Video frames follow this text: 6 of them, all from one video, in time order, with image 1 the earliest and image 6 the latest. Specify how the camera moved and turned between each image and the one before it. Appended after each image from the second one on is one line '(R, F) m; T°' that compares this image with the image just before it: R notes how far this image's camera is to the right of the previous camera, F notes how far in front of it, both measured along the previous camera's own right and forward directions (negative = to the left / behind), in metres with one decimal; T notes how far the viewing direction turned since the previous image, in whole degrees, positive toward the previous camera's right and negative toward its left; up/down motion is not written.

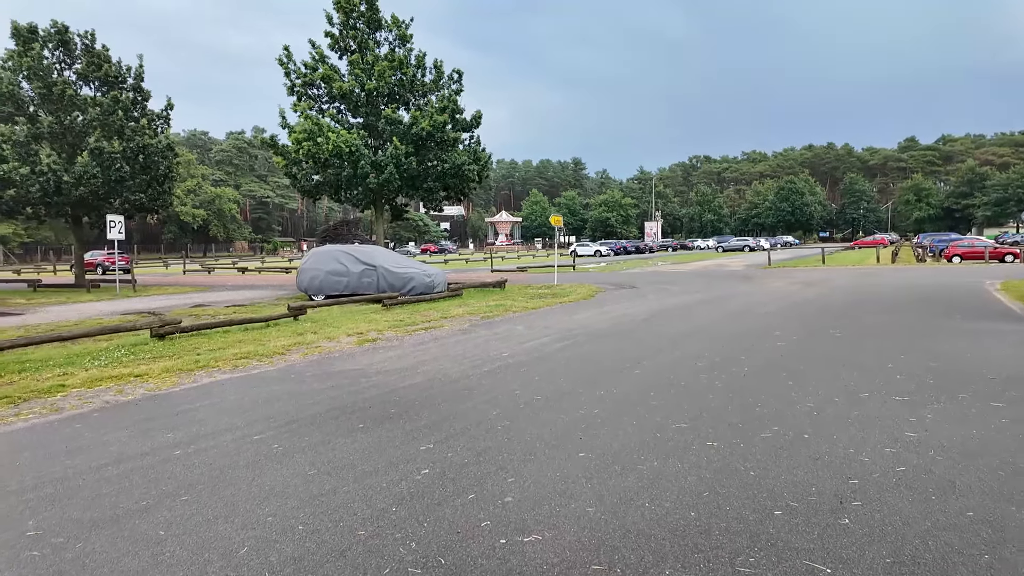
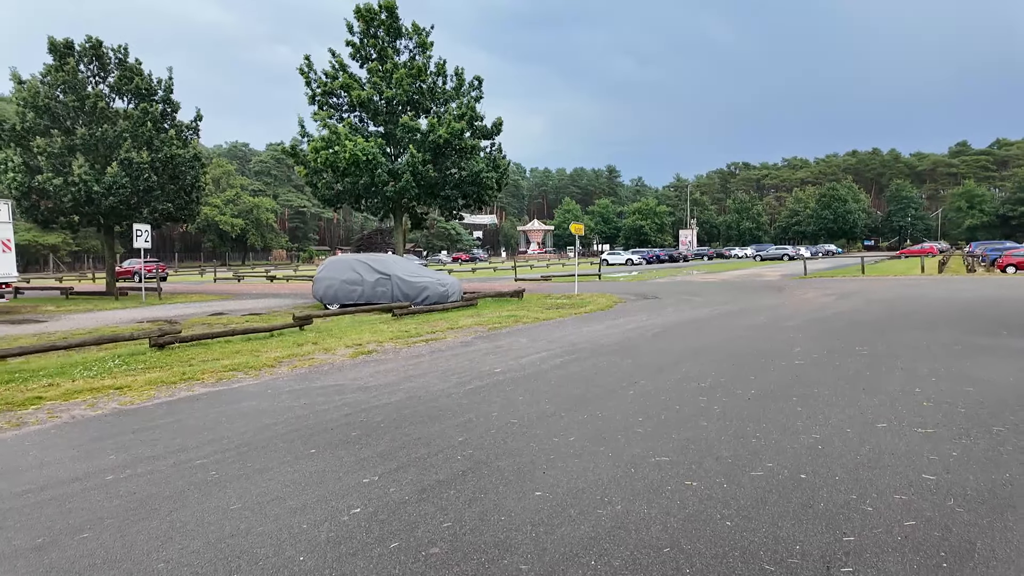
(+0.5, +0.5) m; -3°
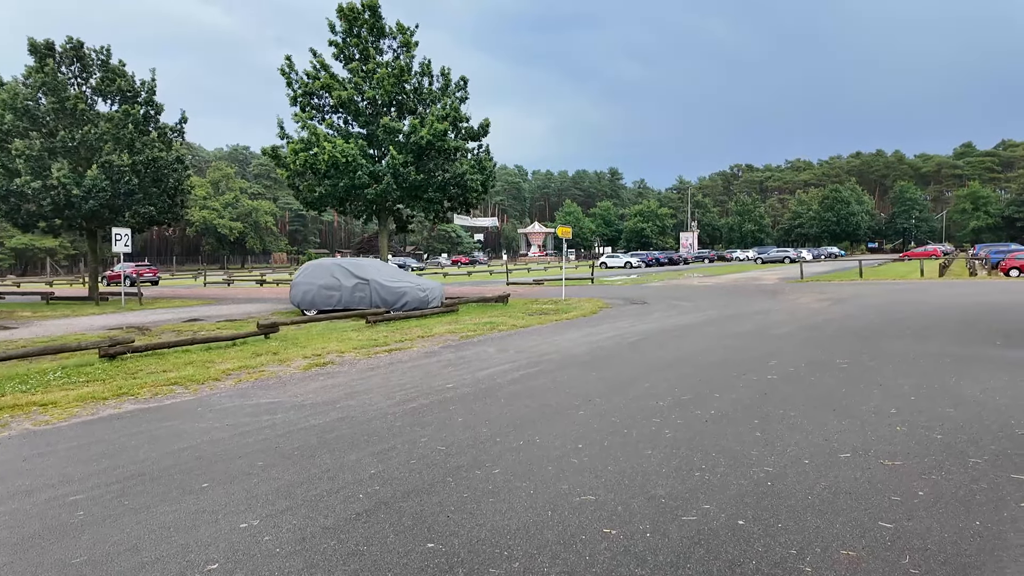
(+0.6, +0.5) m; 0°
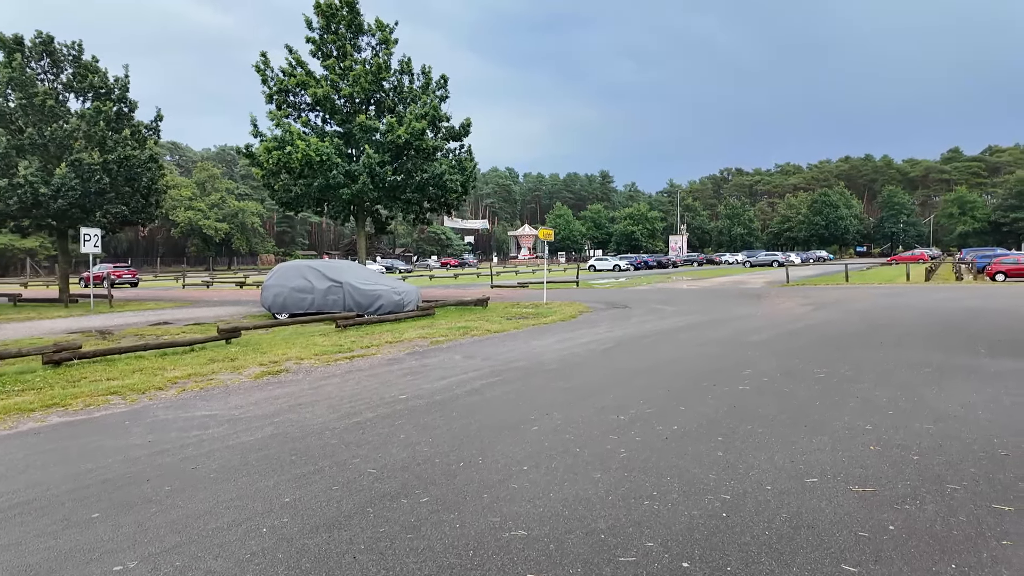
(+0.4, +0.4) m; +1°
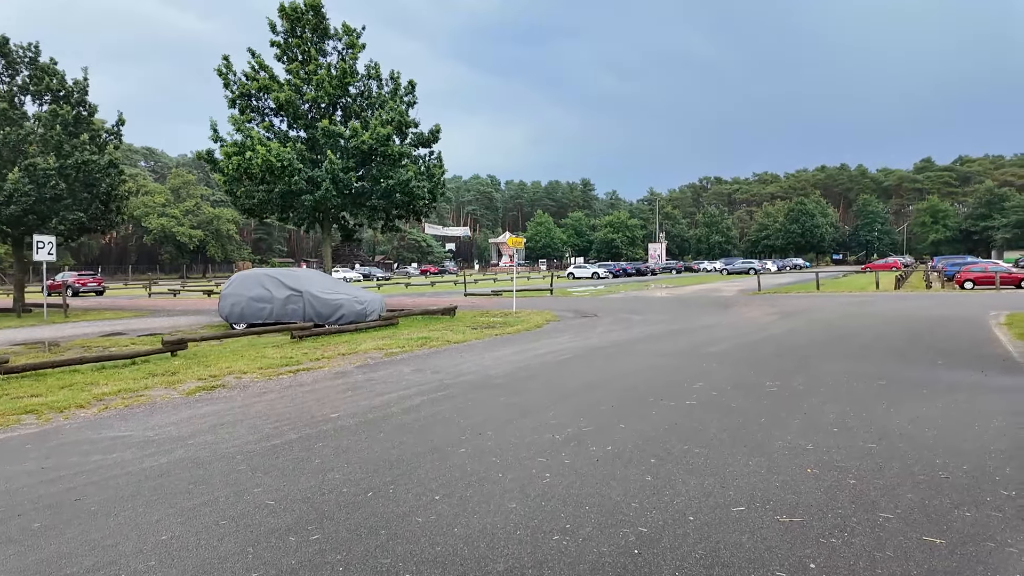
(+0.5, +0.3) m; +2°
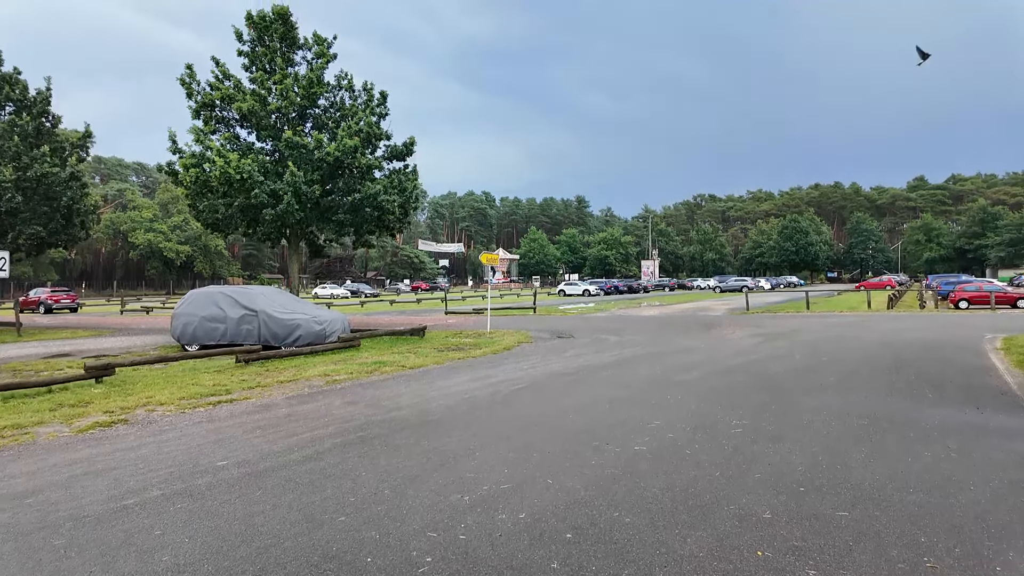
(+0.7, +0.9) m; 0°
